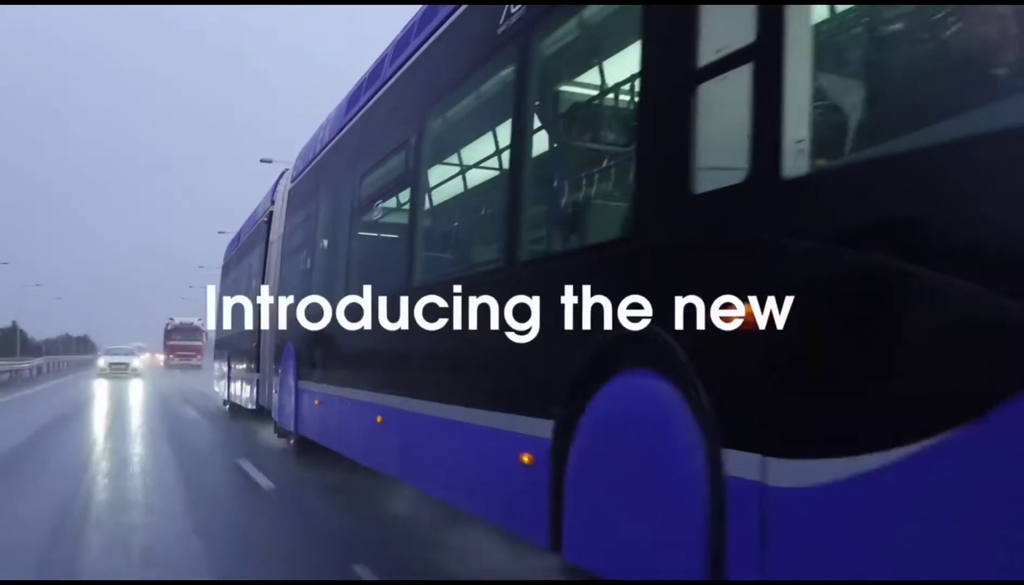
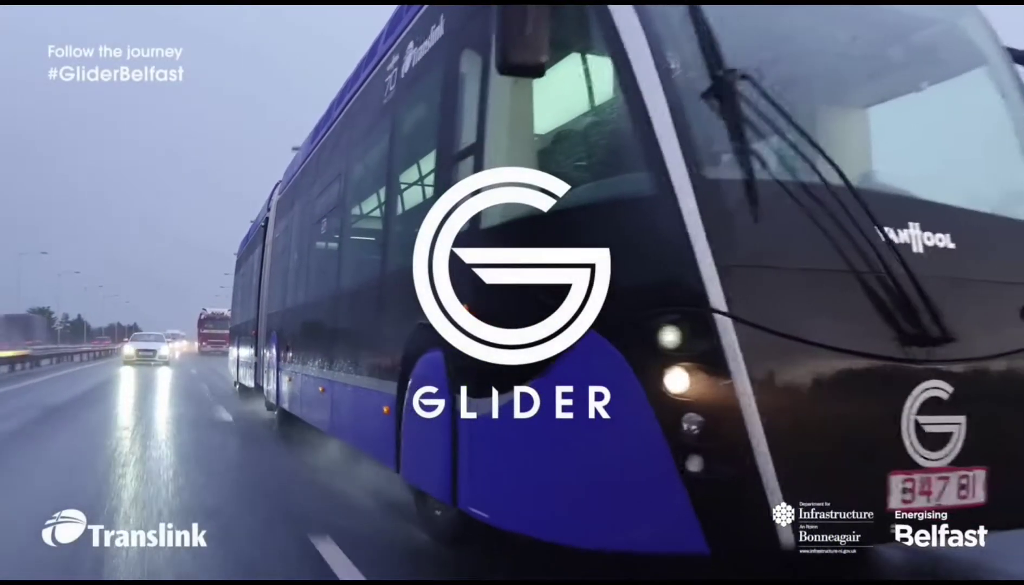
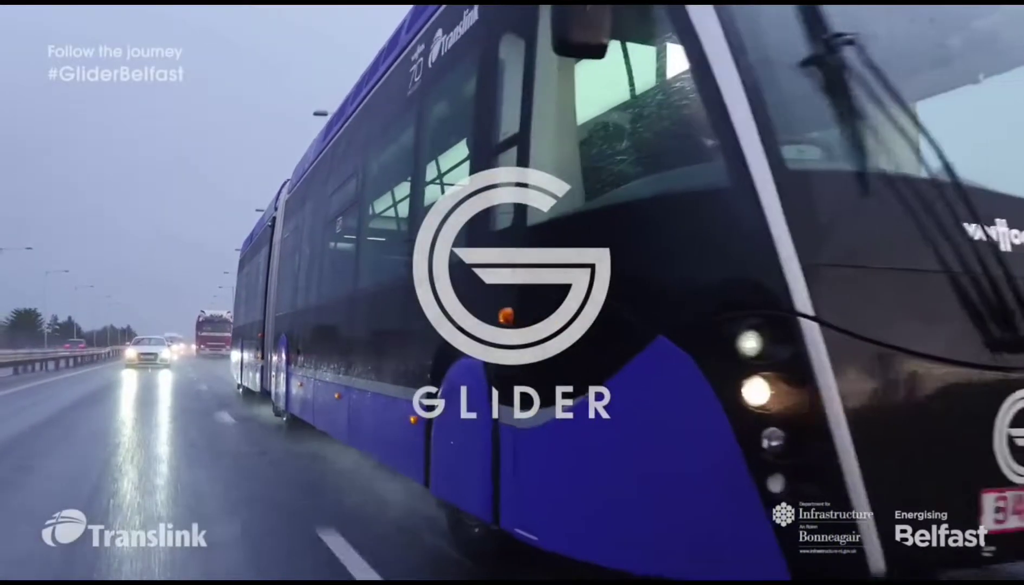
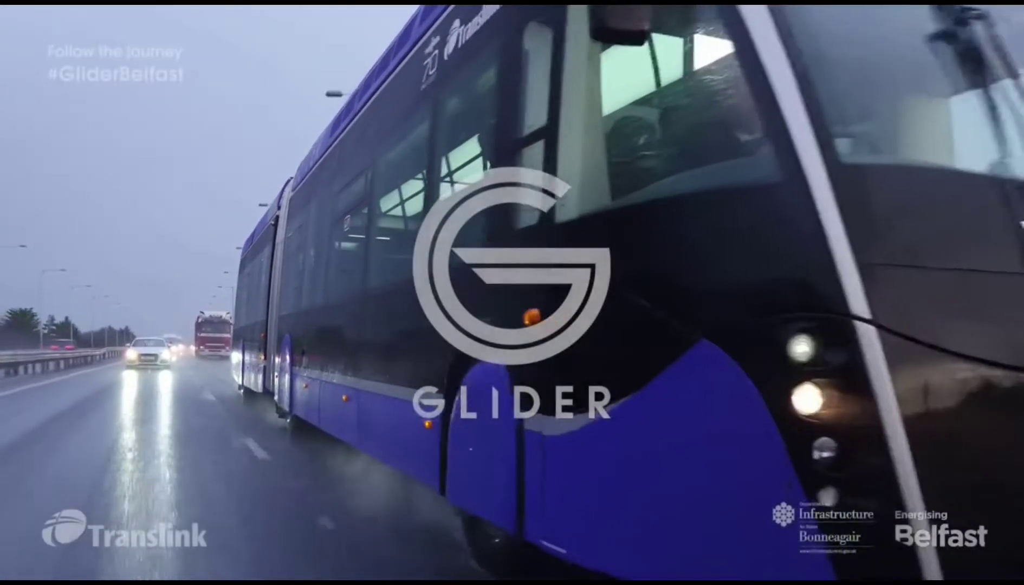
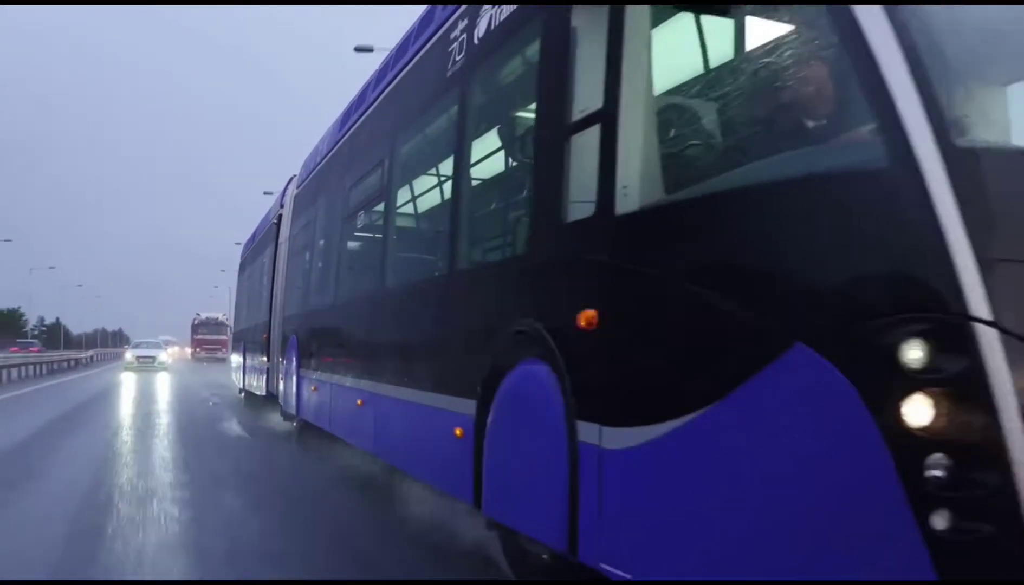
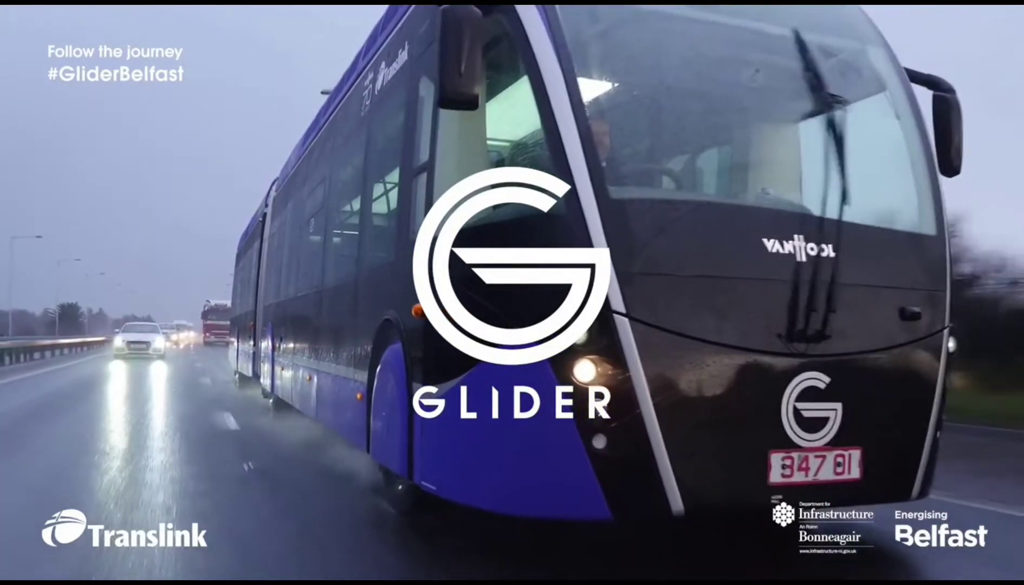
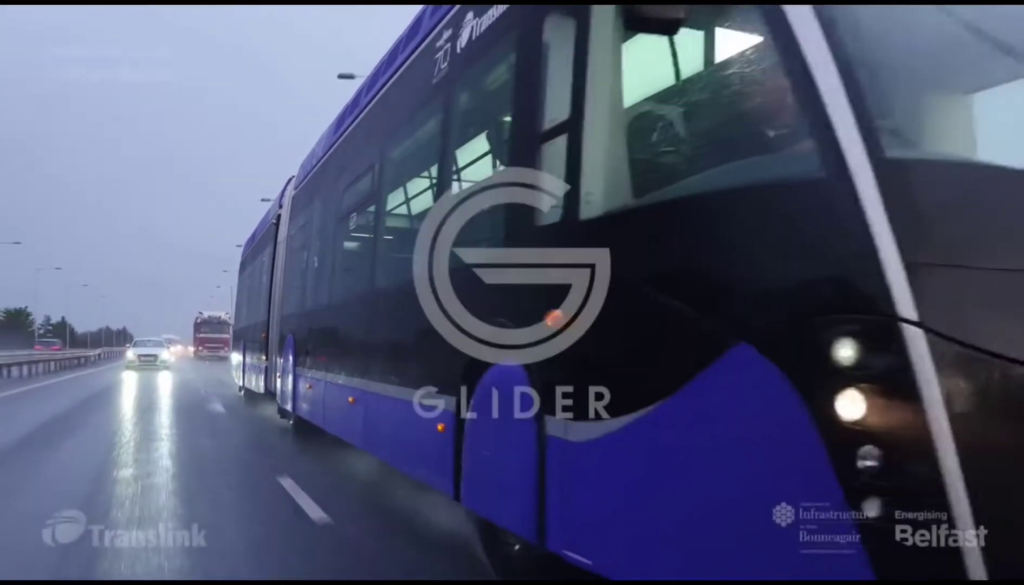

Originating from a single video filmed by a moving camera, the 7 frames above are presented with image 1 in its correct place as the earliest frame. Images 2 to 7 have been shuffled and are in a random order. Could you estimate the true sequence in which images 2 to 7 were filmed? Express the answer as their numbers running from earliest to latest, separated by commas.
5, 7, 4, 3, 2, 6
